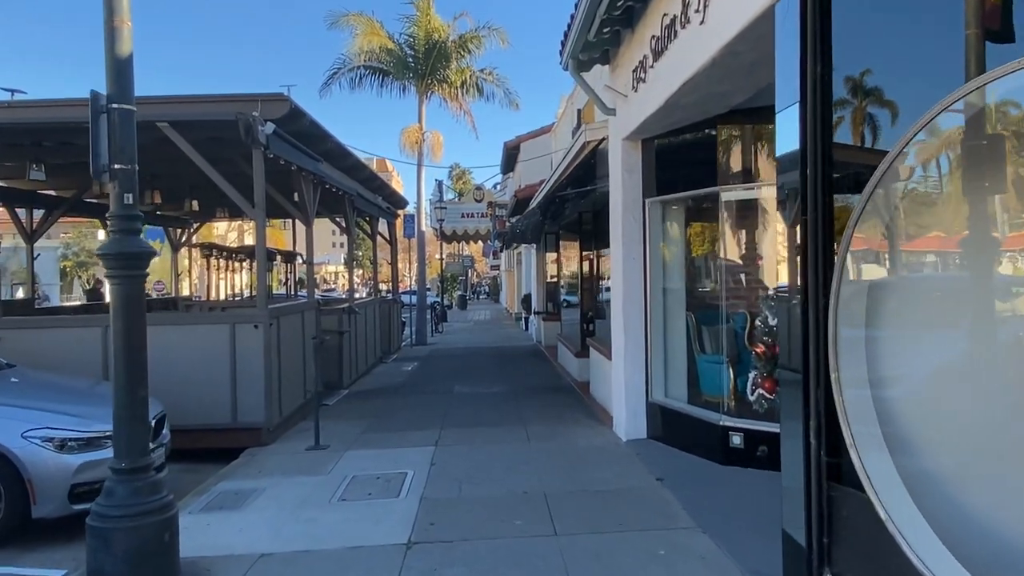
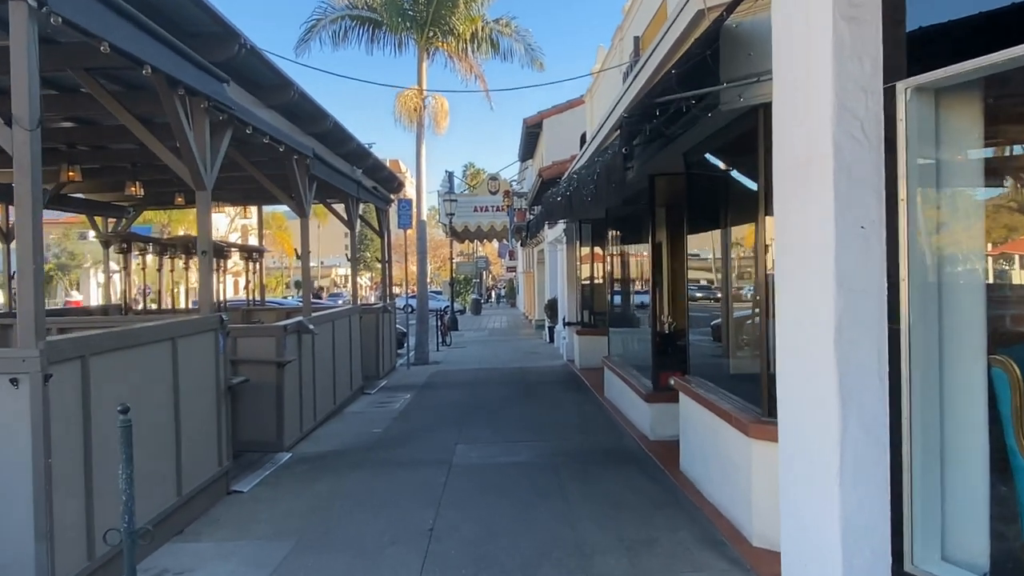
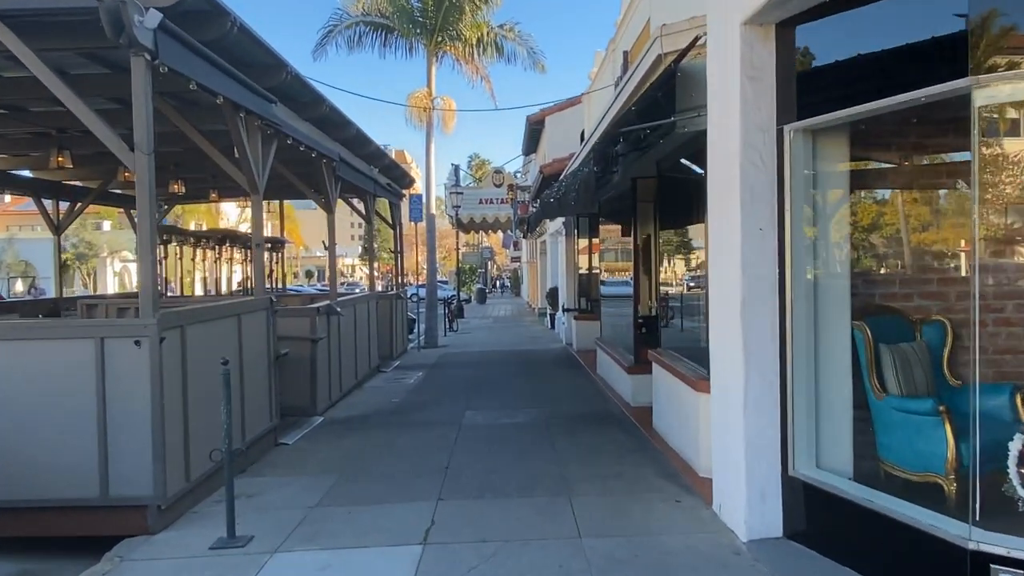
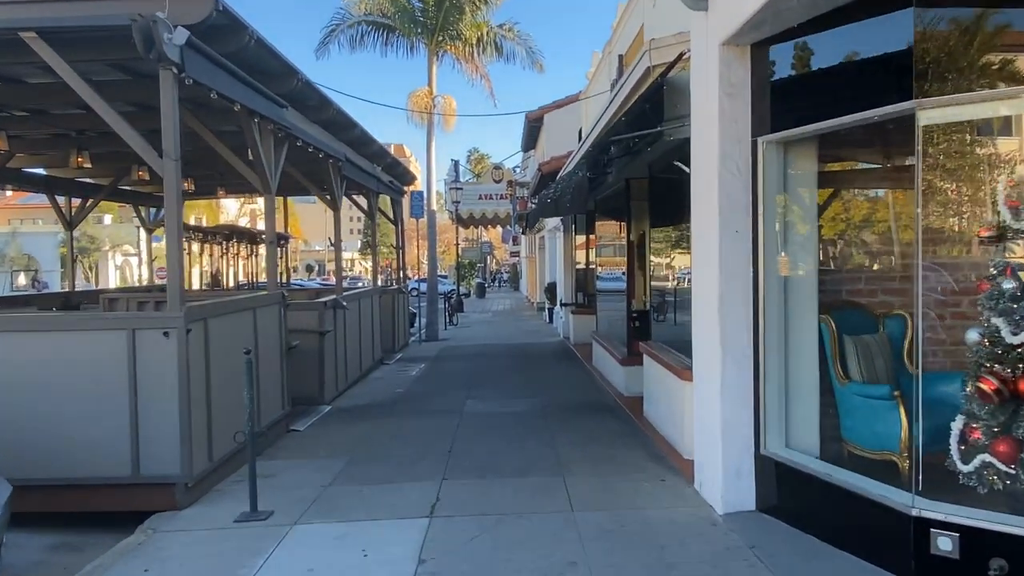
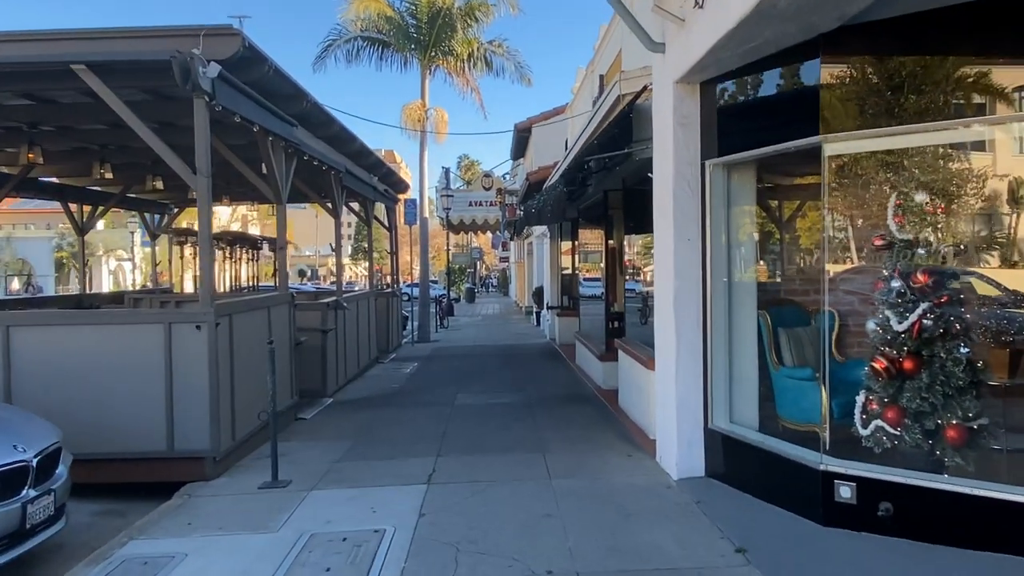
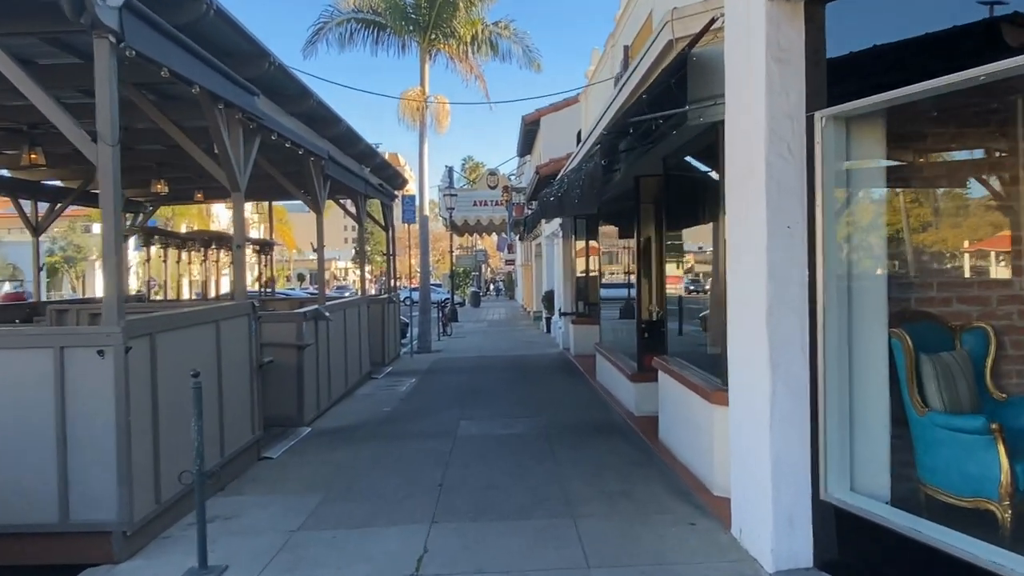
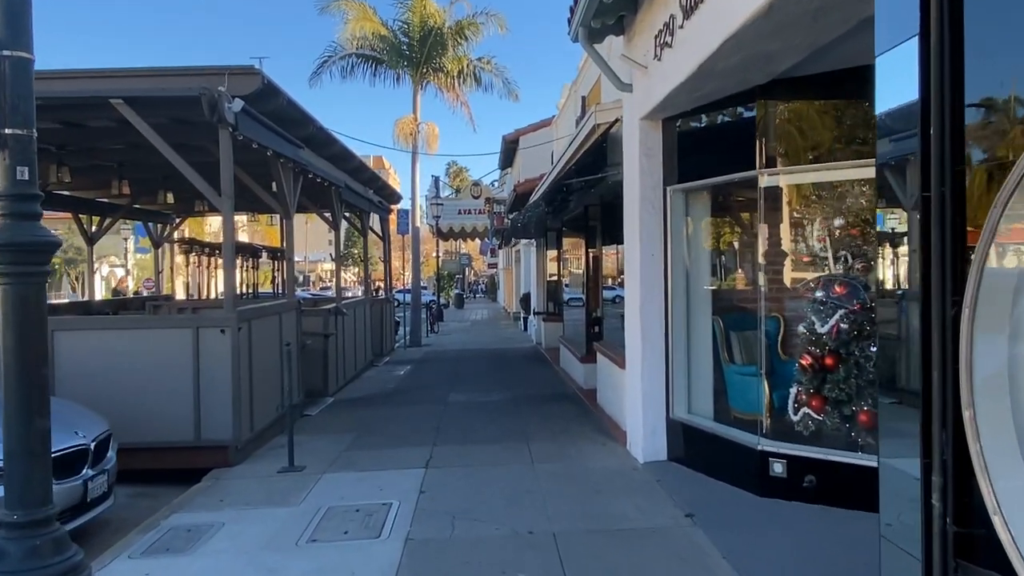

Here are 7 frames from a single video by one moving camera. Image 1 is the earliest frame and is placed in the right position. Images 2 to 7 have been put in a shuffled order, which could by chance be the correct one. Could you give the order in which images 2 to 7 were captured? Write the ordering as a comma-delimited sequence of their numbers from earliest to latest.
7, 5, 4, 3, 6, 2
